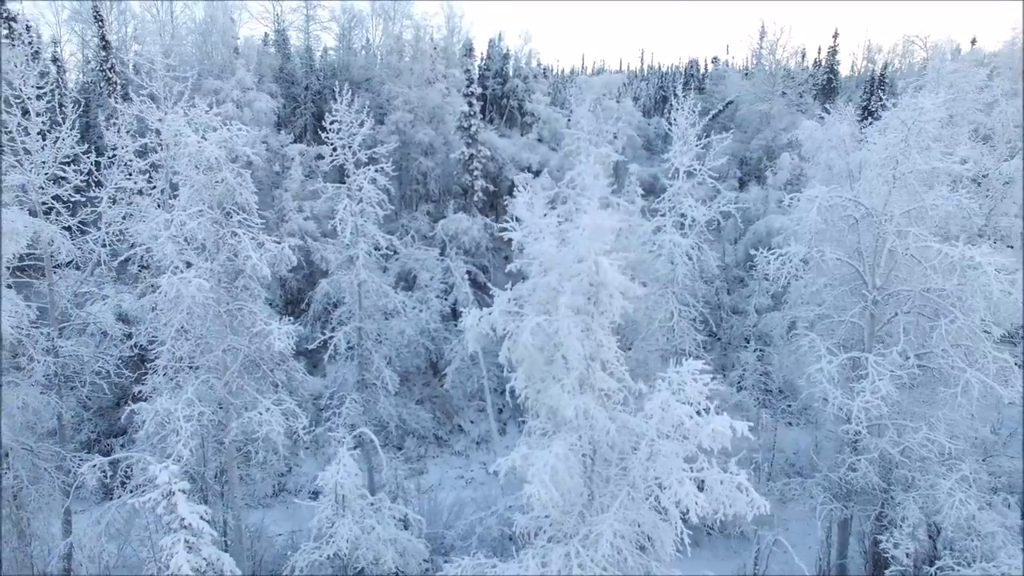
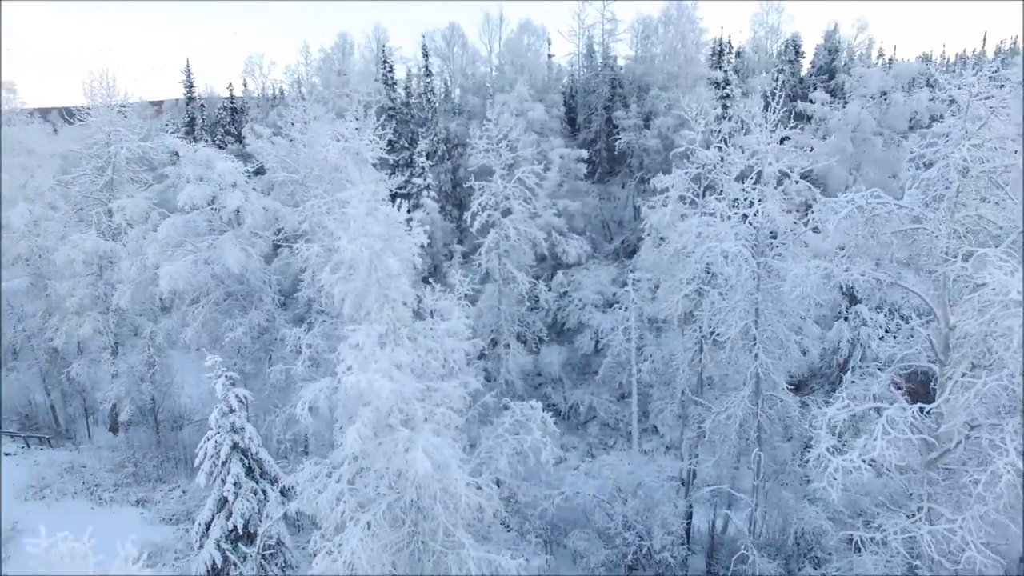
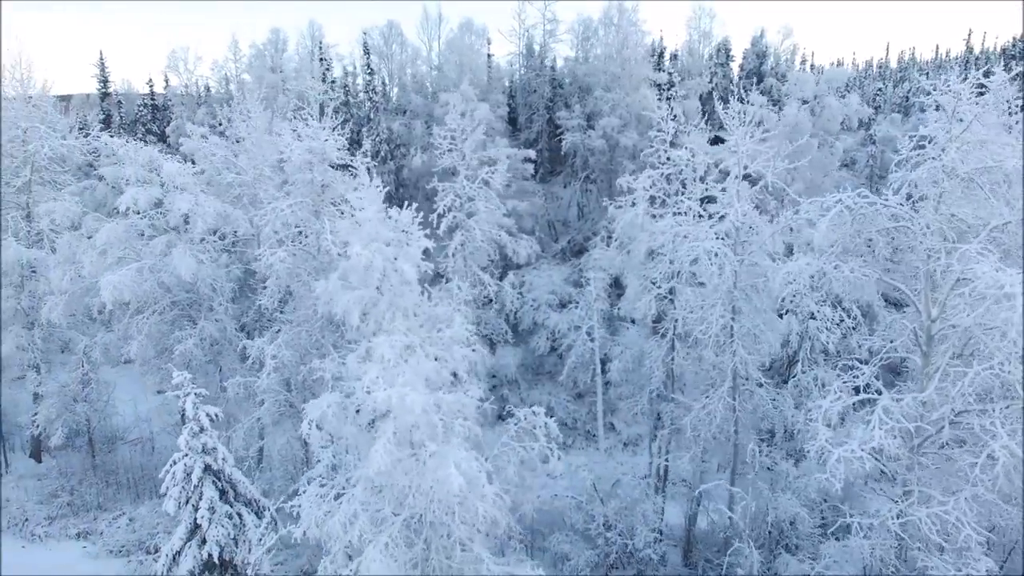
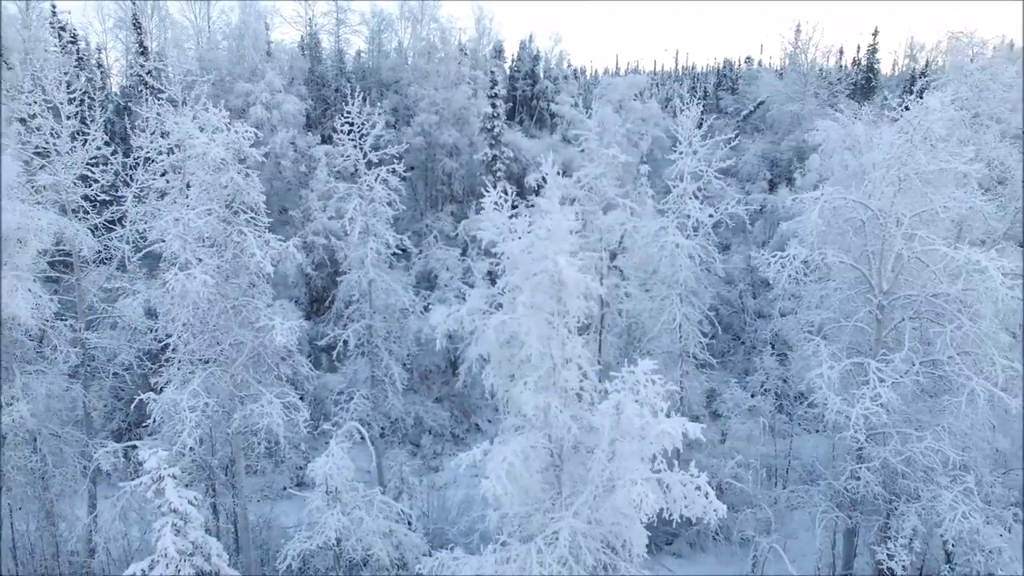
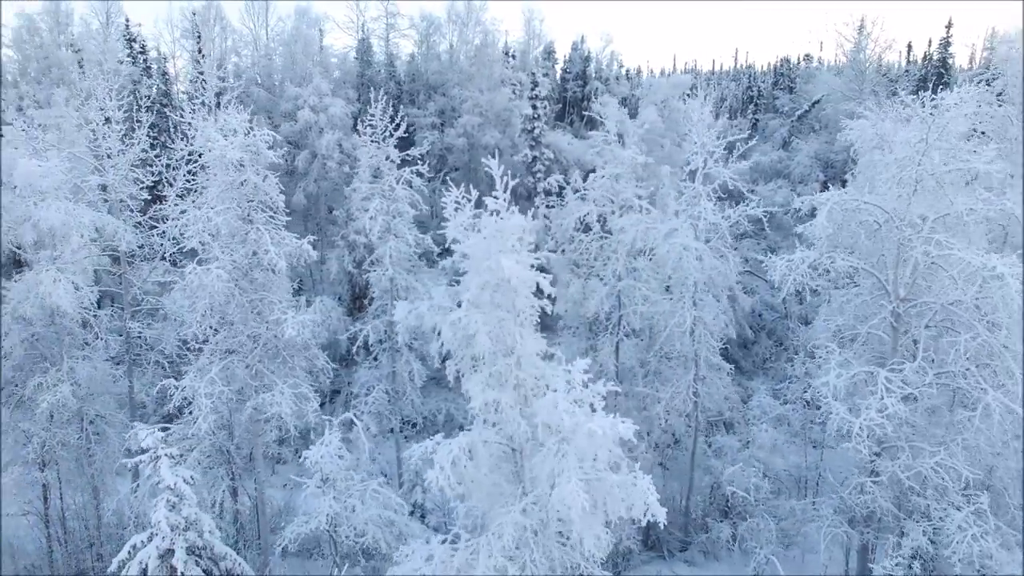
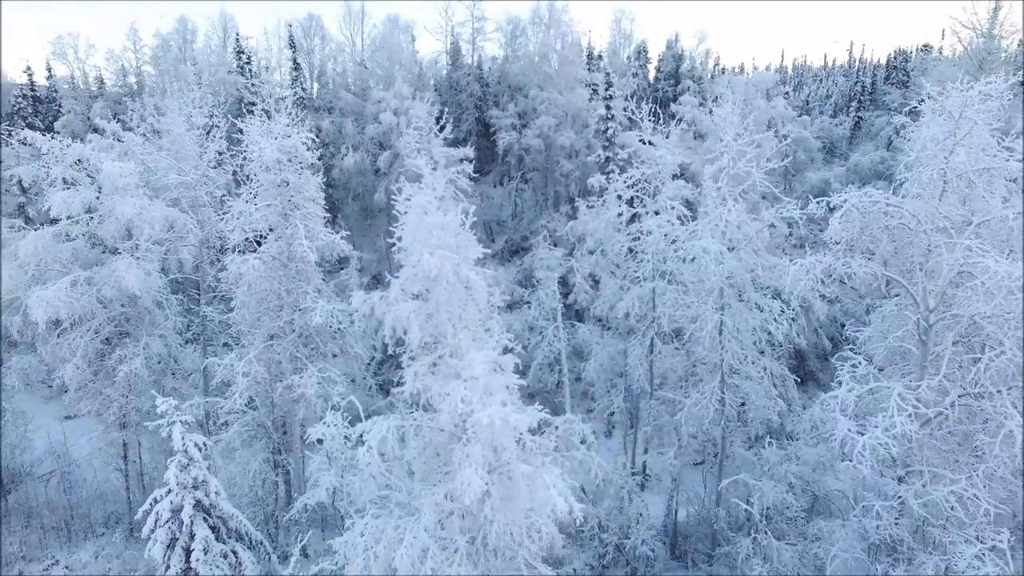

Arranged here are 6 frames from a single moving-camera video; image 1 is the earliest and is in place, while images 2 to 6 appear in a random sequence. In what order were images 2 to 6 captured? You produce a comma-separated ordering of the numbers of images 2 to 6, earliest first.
4, 5, 6, 3, 2
